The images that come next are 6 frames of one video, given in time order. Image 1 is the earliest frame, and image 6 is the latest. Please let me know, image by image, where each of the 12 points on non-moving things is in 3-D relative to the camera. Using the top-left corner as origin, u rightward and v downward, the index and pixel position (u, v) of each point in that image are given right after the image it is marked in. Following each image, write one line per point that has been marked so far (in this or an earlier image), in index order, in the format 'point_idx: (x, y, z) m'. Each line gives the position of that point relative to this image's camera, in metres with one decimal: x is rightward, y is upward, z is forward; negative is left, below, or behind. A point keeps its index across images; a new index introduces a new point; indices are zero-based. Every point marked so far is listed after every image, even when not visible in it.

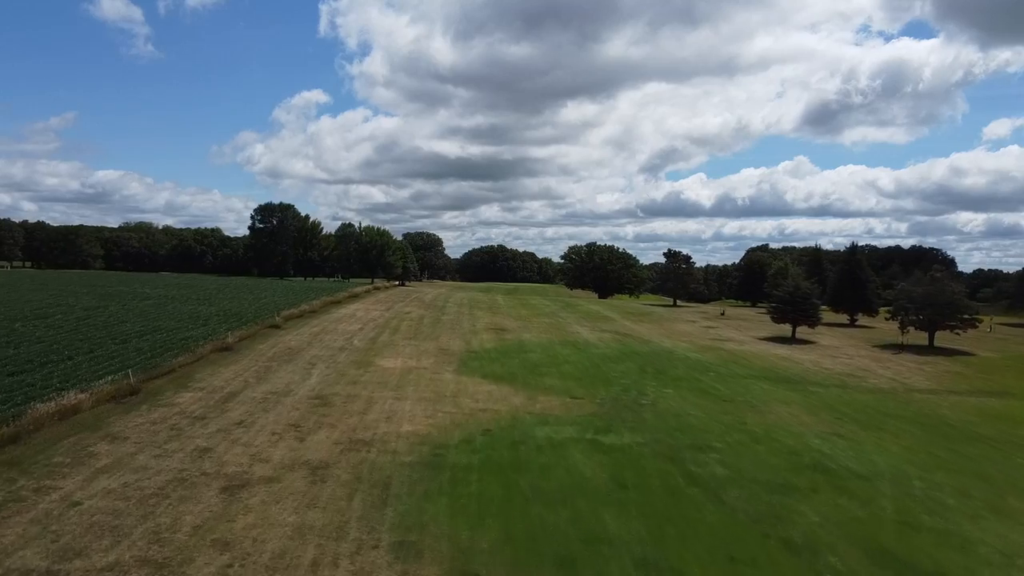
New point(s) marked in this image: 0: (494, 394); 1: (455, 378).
0: (-0.3, -1.7, +17.3) m
1: (-1.0, -1.6, +19.2) m
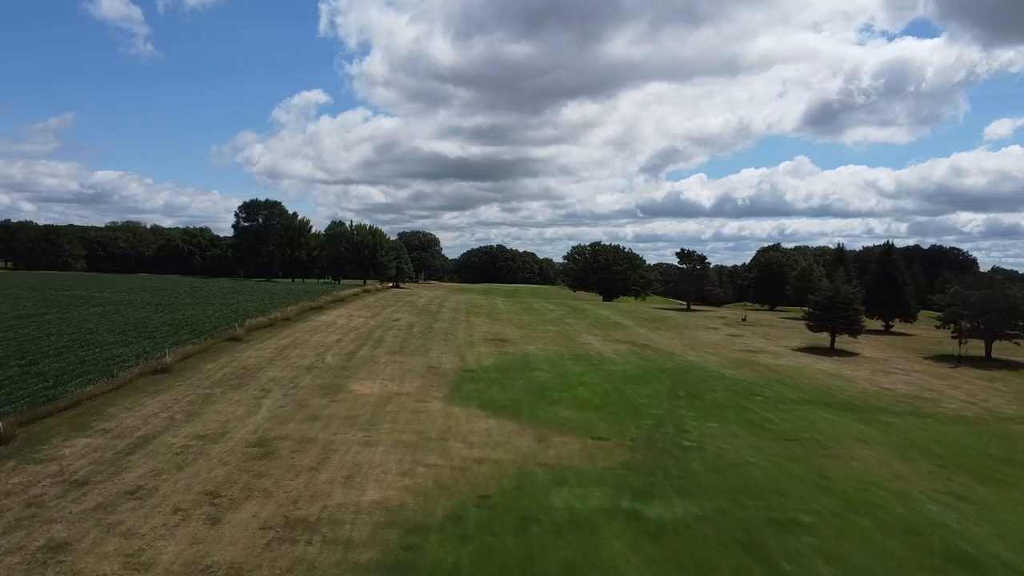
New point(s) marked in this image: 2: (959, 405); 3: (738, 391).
0: (-0.2, -1.8, +13.4) m
1: (-1.0, -1.7, +15.2) m
2: (+8.2, -2.1, +19.5) m
3: (+4.1, -1.9, +19.5) m
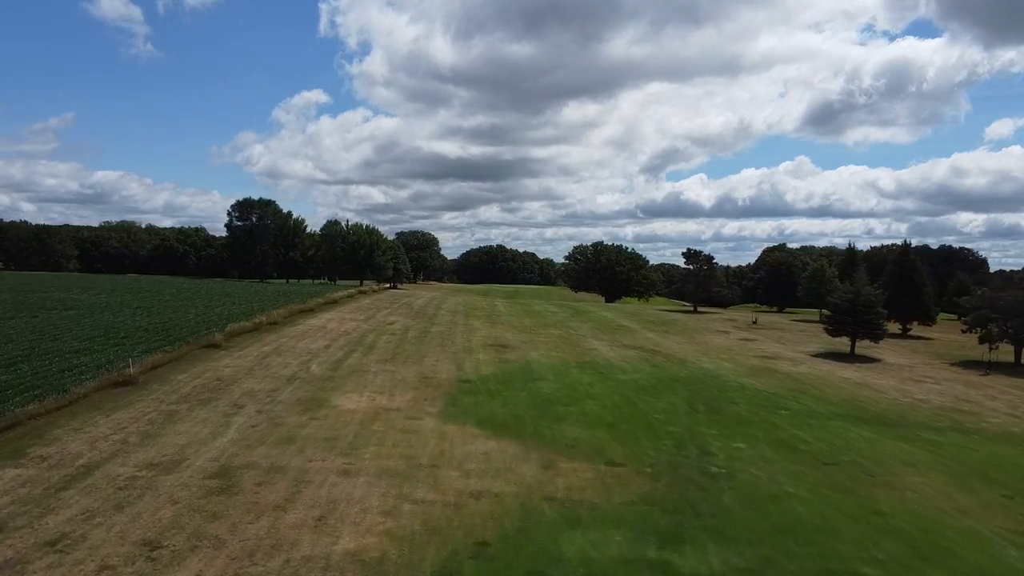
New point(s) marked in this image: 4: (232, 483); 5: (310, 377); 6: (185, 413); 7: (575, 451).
0: (-0.2, -1.9, +11.7) m
1: (-0.9, -1.8, +13.5) m
2: (+8.2, -2.2, +17.8) m
3: (+4.2, -1.9, +17.8) m
4: (-2.6, -1.8, +10.0) m
5: (-3.4, -1.5, +17.7) m
6: (-4.1, -1.6, +13.5) m
7: (+0.7, -1.9, +12.3) m
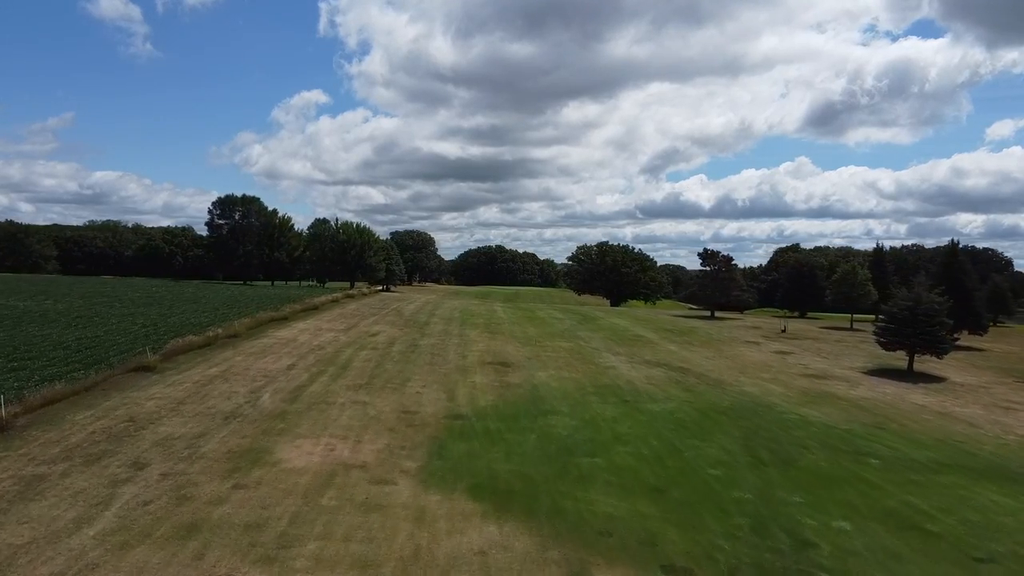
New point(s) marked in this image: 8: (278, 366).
0: (-0.1, -2.0, +7.7) m
1: (-0.9, -1.9, +9.6) m
2: (+8.3, -2.3, +13.9) m
3: (+4.2, -2.0, +13.8) m
4: (-2.6, -1.9, +6.0) m
5: (-3.3, -1.6, +13.7) m
6: (-4.1, -1.7, +9.5) m
7: (+0.8, -2.0, +8.3) m
8: (-4.1, -1.3, +18.6) m
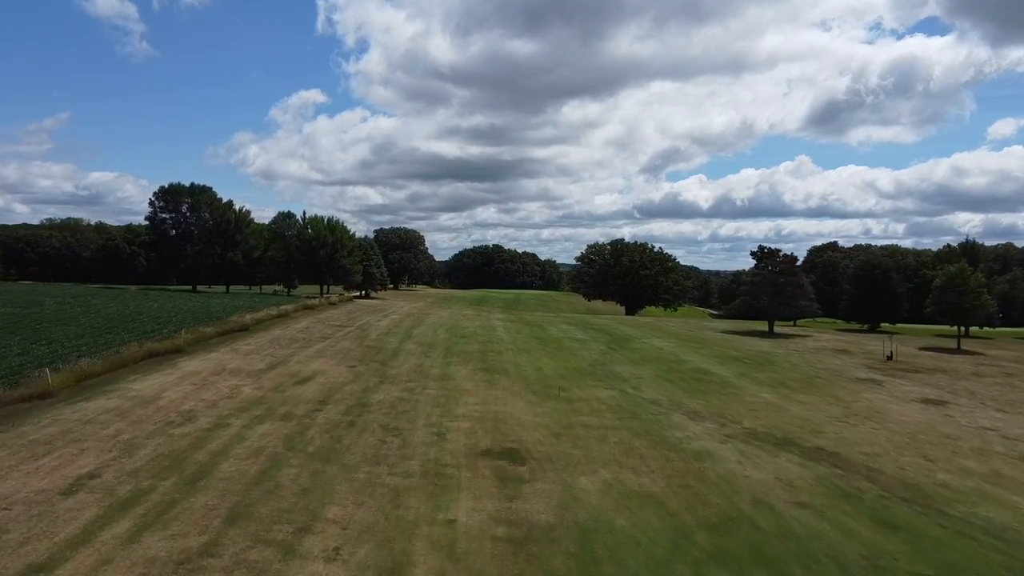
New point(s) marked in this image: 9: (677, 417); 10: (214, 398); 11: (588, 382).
0: (+0.1, -2.3, -1.8) m
1: (-0.7, -2.2, 0.0) m
2: (+8.5, -2.6, +4.3) m
3: (+4.4, -2.3, +4.3) m
4: (-2.4, -2.2, -3.5) m
5: (-3.1, -1.9, +4.2) m
6: (-3.9, -2.0, -0.1) m
7: (+1.0, -2.3, -1.2) m
8: (-3.9, -1.6, +9.0) m
9: (+2.3, -1.8, +14.9) m
10: (-4.0, -1.4, +14.4) m
11: (+1.3, -1.6, +18.4) m
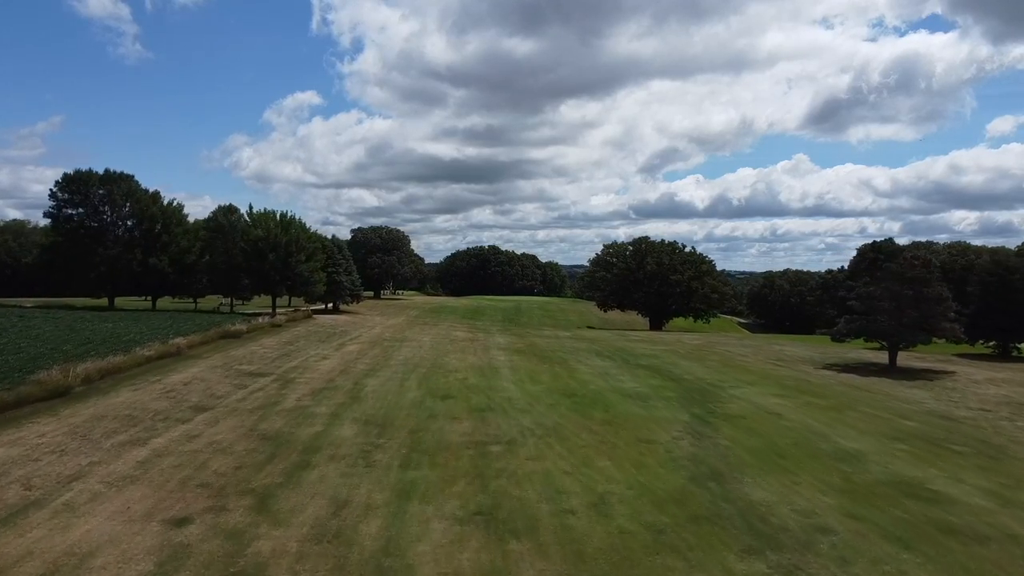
0: (+0.4, -2.6, -12.5) m
1: (-0.3, -2.6, -10.6) m
2: (+8.8, -2.9, -6.3) m
3: (+4.7, -2.6, -6.4) m
4: (-2.0, -2.6, -14.2) m
5: (-2.8, -2.3, -6.5) m
6: (-3.5, -2.4, -10.7) m
7: (+1.3, -2.6, -11.9) m
8: (-3.6, -2.0, -1.6) m
9: (+2.6, -2.1, +4.2) m
10: (-3.7, -1.8, +3.8) m
11: (+1.6, -2.0, +7.8) m
